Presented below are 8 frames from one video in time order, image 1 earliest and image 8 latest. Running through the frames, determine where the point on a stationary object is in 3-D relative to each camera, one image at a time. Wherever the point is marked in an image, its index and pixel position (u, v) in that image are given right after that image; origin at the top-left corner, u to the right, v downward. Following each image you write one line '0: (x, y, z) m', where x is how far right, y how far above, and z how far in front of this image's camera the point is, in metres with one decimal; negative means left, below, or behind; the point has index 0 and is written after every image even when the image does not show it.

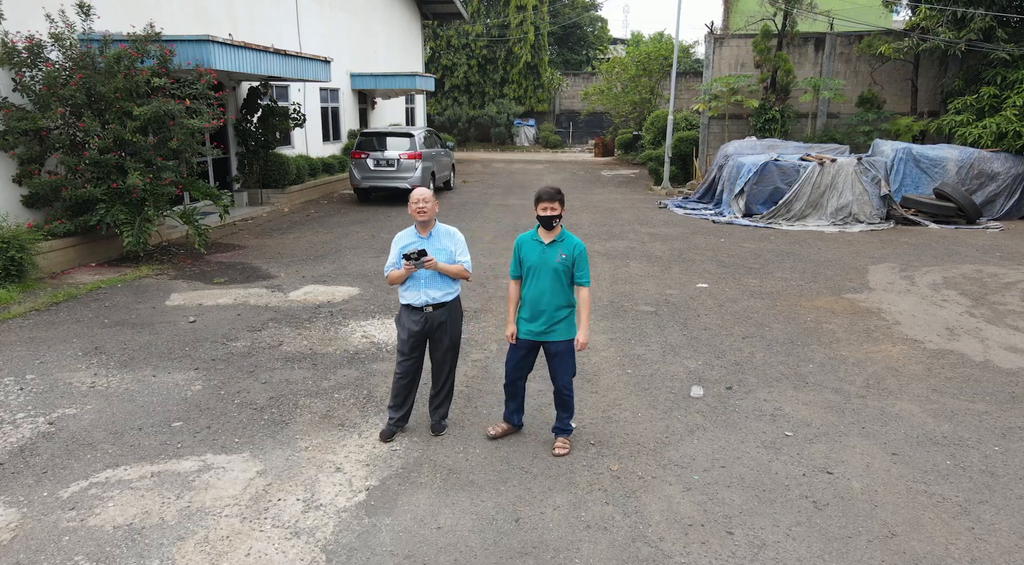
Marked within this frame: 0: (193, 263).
0: (-3.5, +0.2, +7.6) m
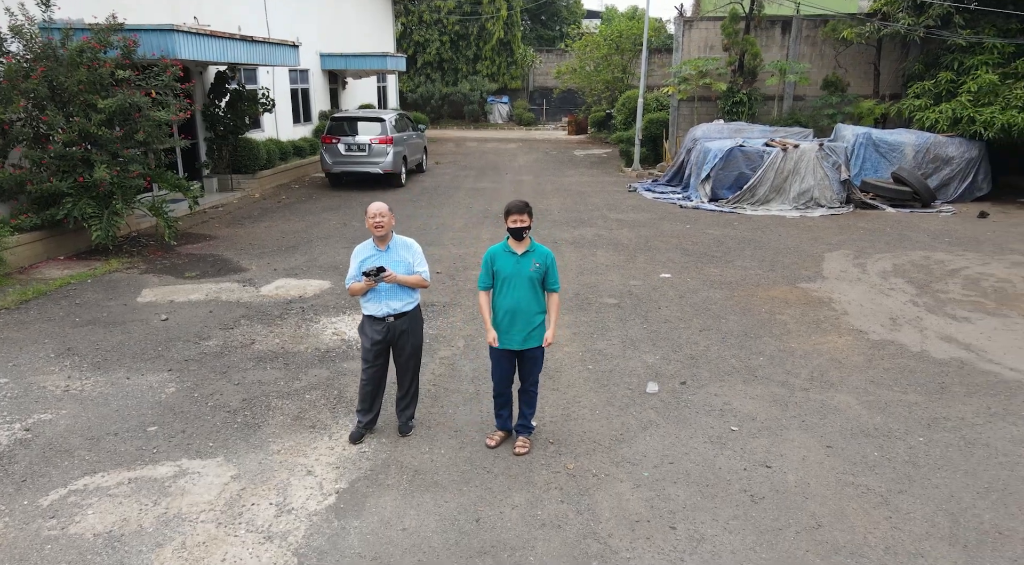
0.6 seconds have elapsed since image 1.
0: (-3.8, +0.3, +7.6) m
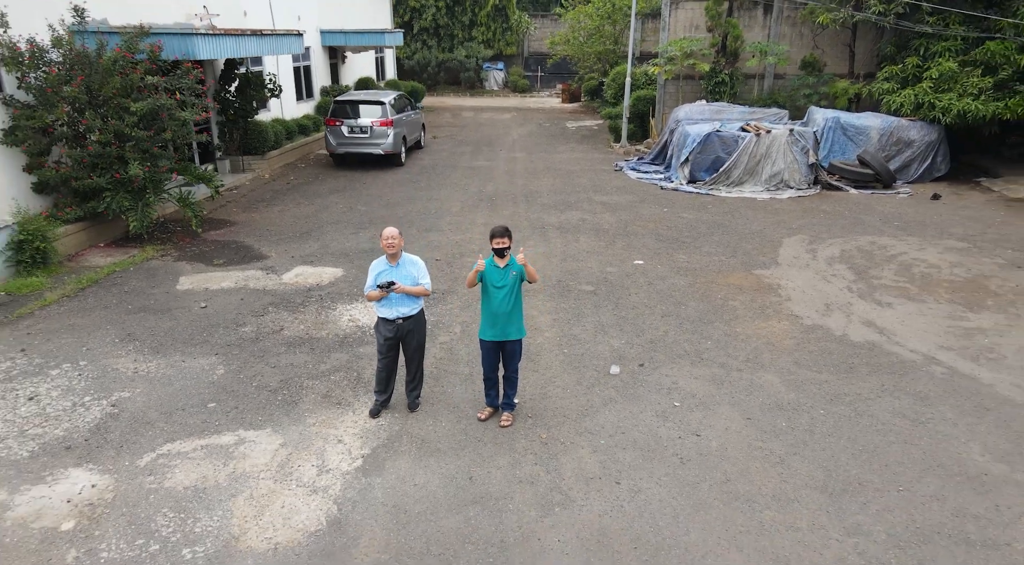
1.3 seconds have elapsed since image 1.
0: (-3.9, +0.5, +8.5) m
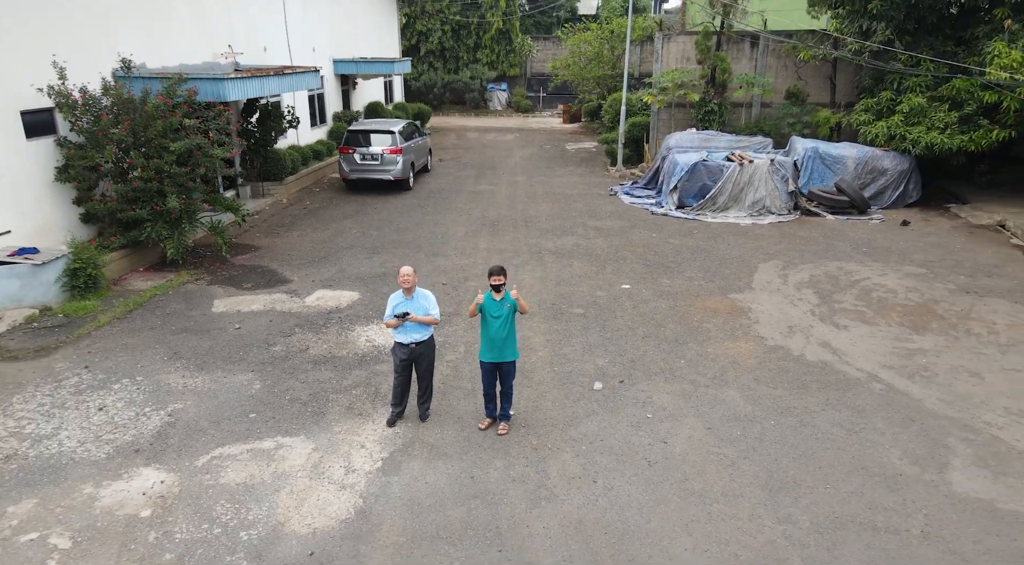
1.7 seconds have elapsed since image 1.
0: (-3.9, +0.2, +9.4) m
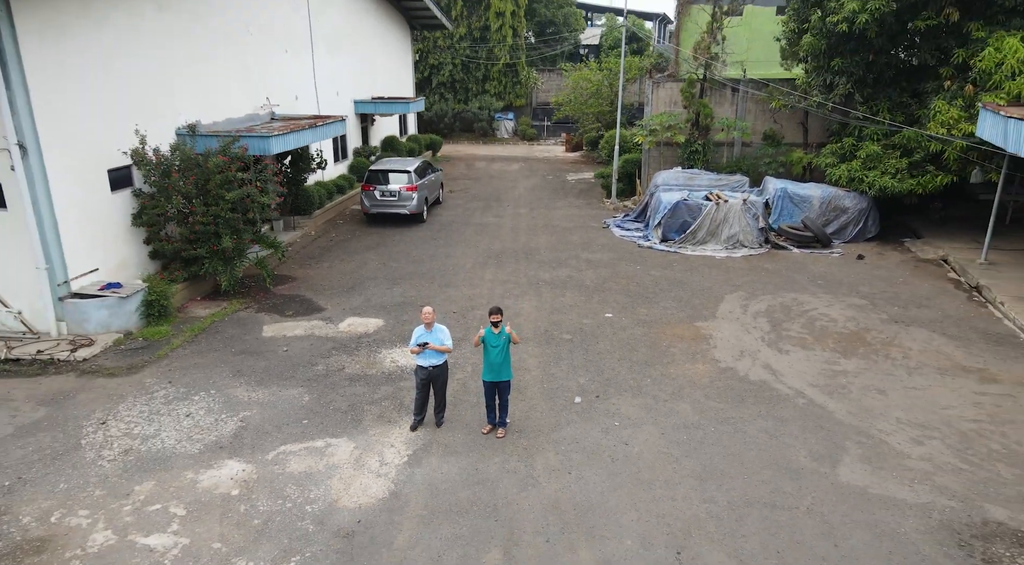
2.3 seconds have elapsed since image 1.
0: (-3.9, -0.2, +11.0) m
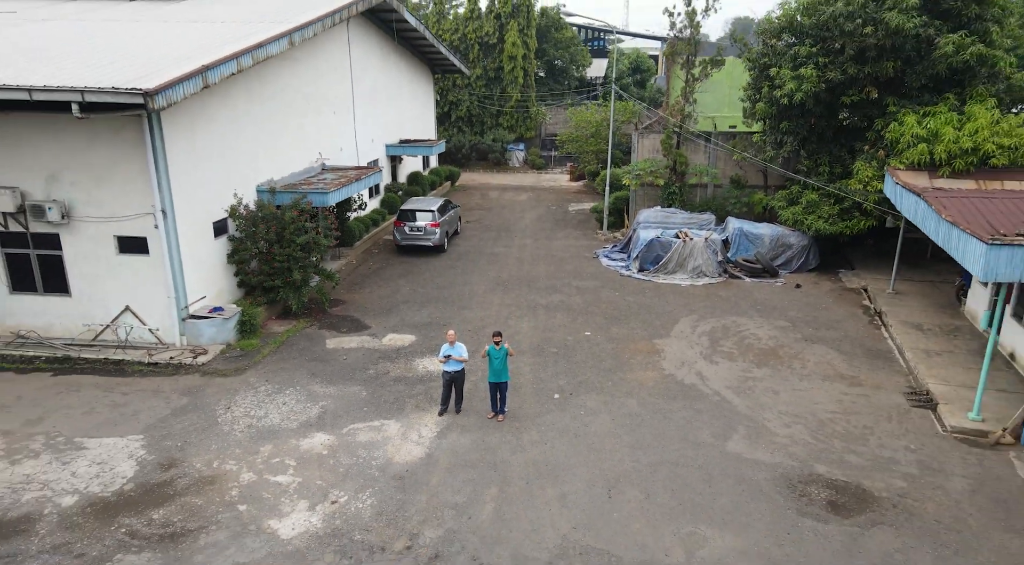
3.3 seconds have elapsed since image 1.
0: (-3.9, -0.7, +14.2) m
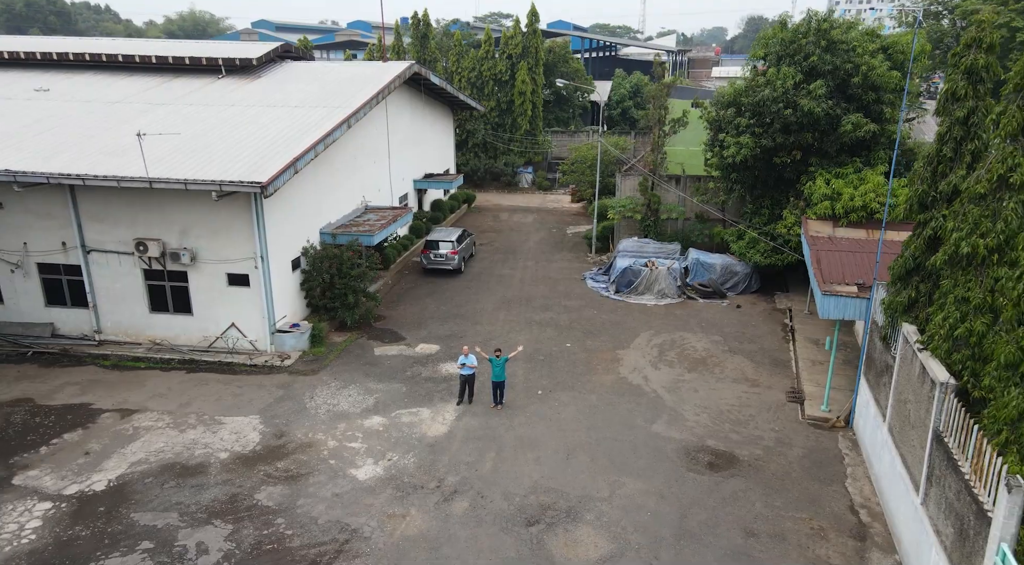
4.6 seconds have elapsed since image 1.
0: (-3.9, -1.2, +18.7) m
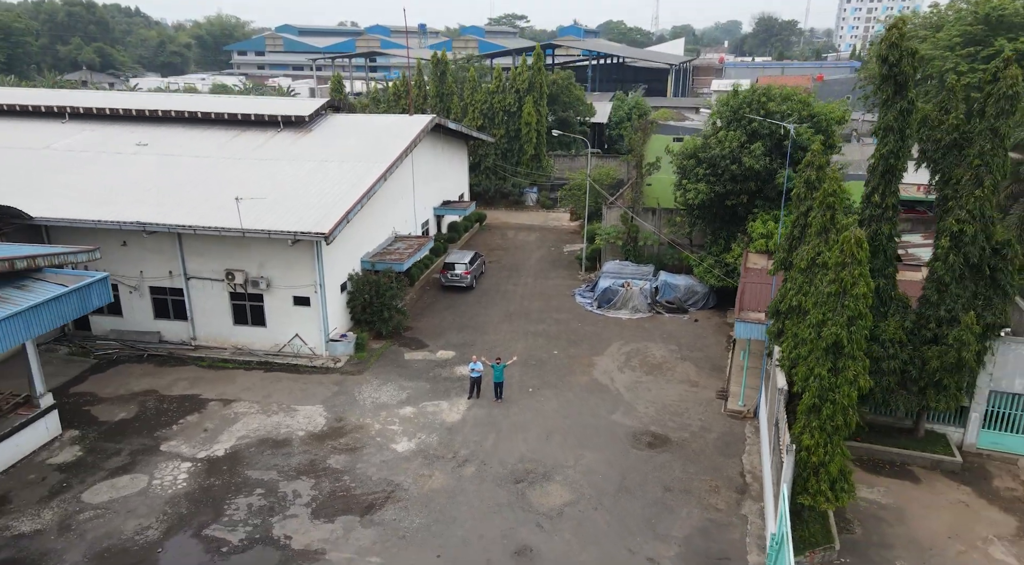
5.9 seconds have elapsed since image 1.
0: (-3.8, -1.8, +23.7) m
